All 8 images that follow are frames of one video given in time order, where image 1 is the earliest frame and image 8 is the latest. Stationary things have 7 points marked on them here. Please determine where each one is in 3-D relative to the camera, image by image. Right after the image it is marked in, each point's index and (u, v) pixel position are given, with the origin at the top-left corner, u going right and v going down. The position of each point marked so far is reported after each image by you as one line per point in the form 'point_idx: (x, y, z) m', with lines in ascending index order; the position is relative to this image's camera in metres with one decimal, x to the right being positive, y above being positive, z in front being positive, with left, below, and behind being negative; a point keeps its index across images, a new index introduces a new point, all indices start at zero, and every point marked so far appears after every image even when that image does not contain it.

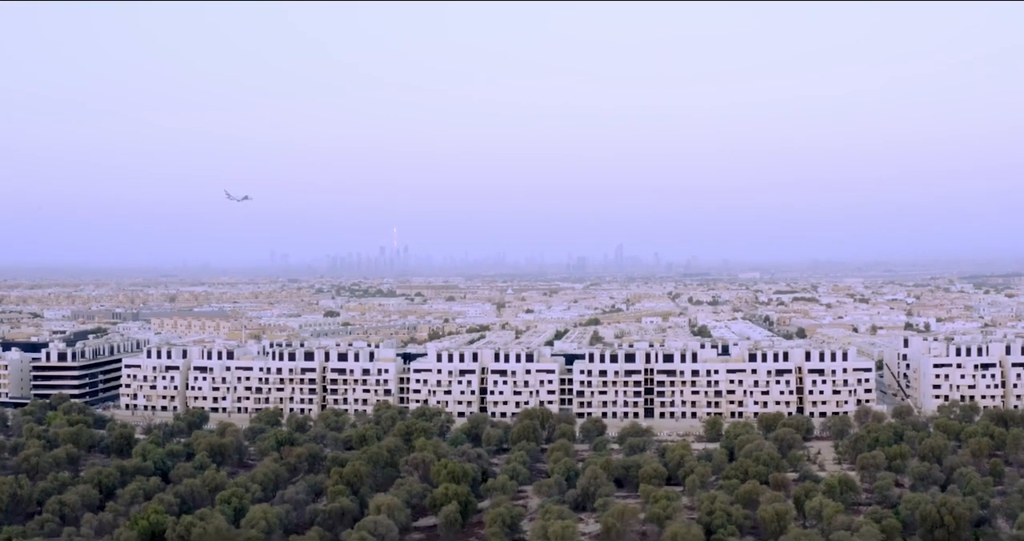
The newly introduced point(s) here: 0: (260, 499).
0: (-5.3, -4.7, +20.2) m
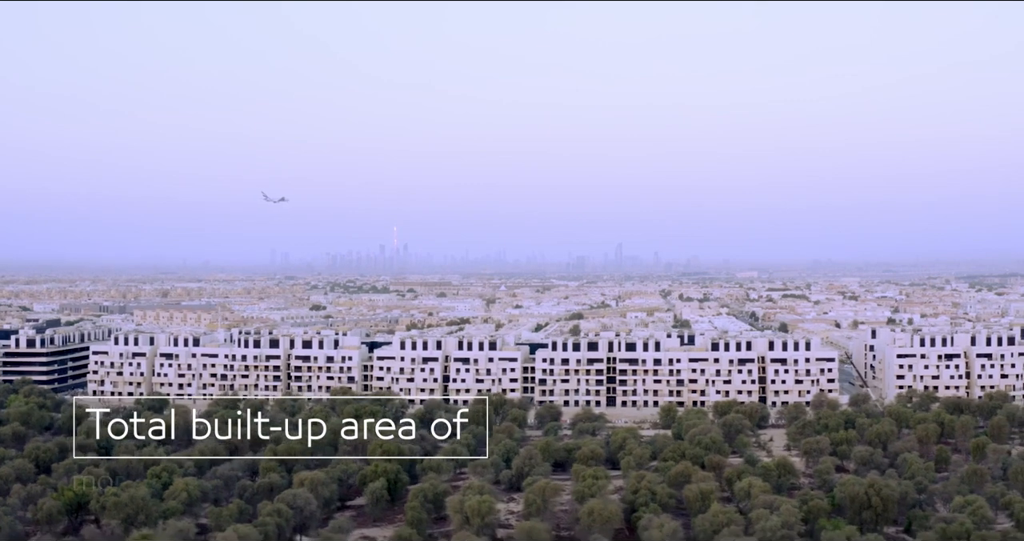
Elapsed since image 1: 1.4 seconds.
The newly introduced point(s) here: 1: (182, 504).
0: (-6.7, -4.3, +20.3) m
1: (-6.1, -4.3, +17.8) m
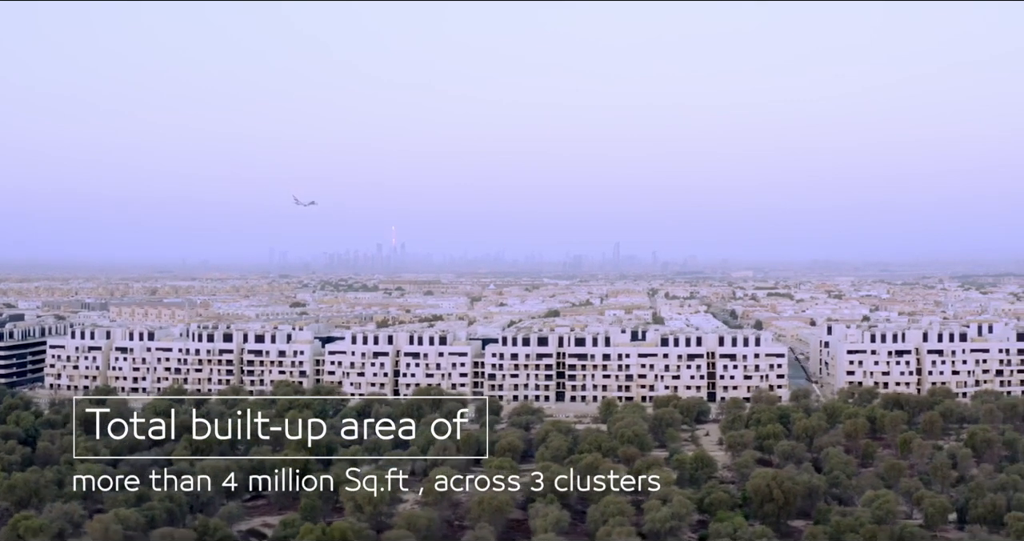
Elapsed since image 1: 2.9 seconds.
0: (-8.7, -4.1, +20.6) m
1: (-8.1, -4.1, +18.1) m
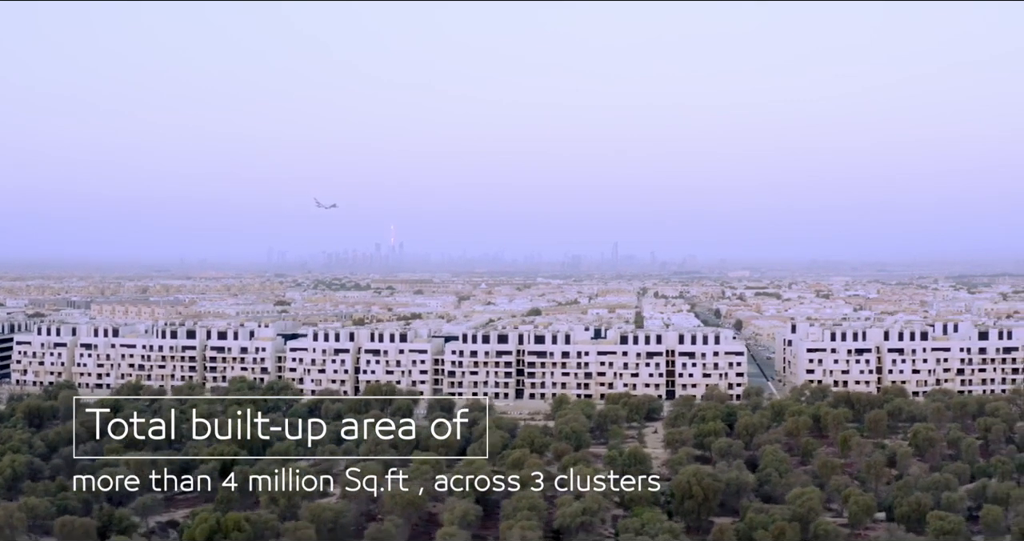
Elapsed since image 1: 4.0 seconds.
0: (-10.2, -4.0, +20.8) m
1: (-9.7, -4.0, +18.2) m
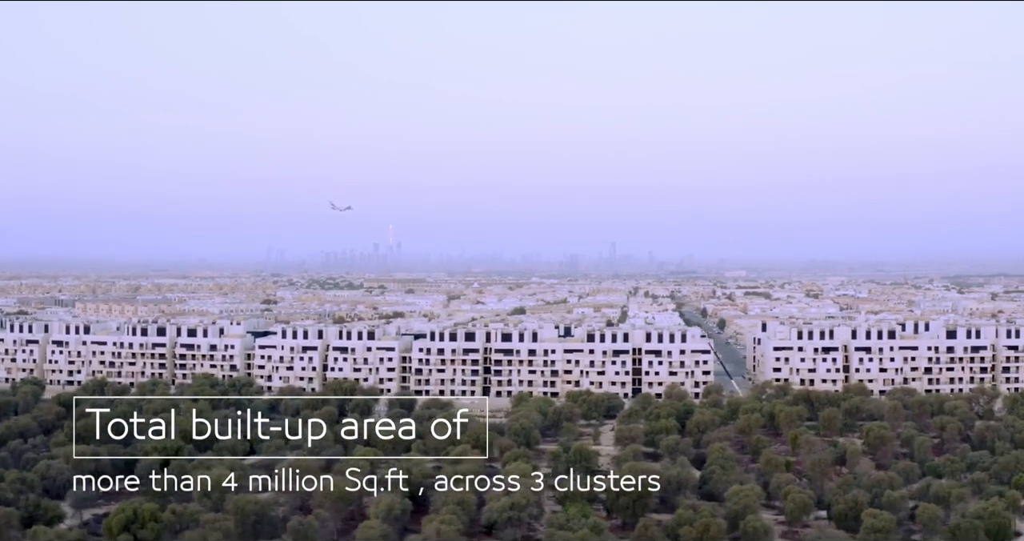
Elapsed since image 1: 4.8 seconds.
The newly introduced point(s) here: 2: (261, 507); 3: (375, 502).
0: (-11.5, -3.9, +20.9) m
1: (-10.9, -3.9, +18.4) m
2: (-4.4, -4.1, +16.7) m
3: (-2.5, -4.2, +17.4) m
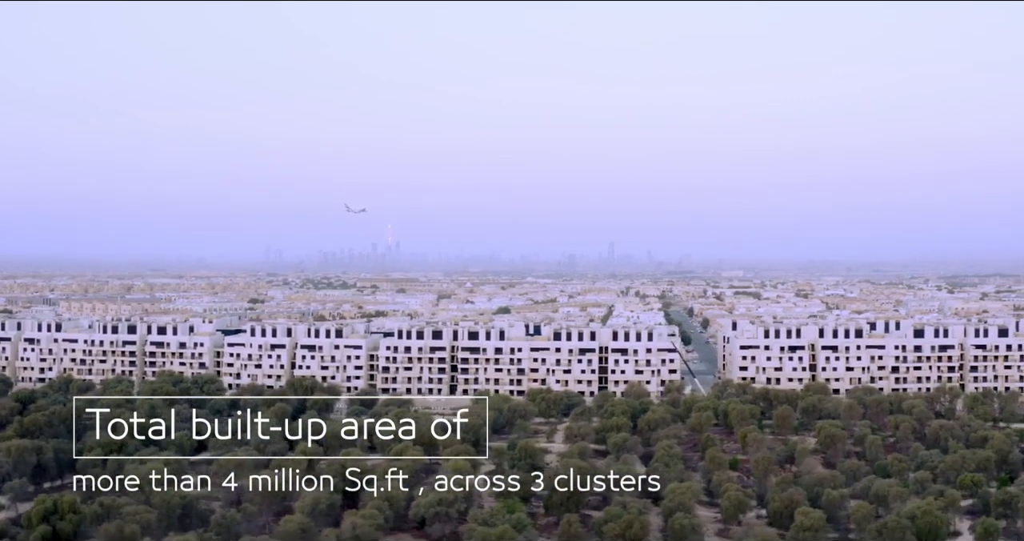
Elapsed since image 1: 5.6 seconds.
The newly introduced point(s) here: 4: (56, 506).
0: (-12.7, -3.8, +21.1) m
1: (-12.2, -3.8, +18.6) m
2: (-5.7, -4.0, +16.8) m
3: (-3.8, -4.1, +17.5) m
4: (-7.4, -3.9, +15.8) m
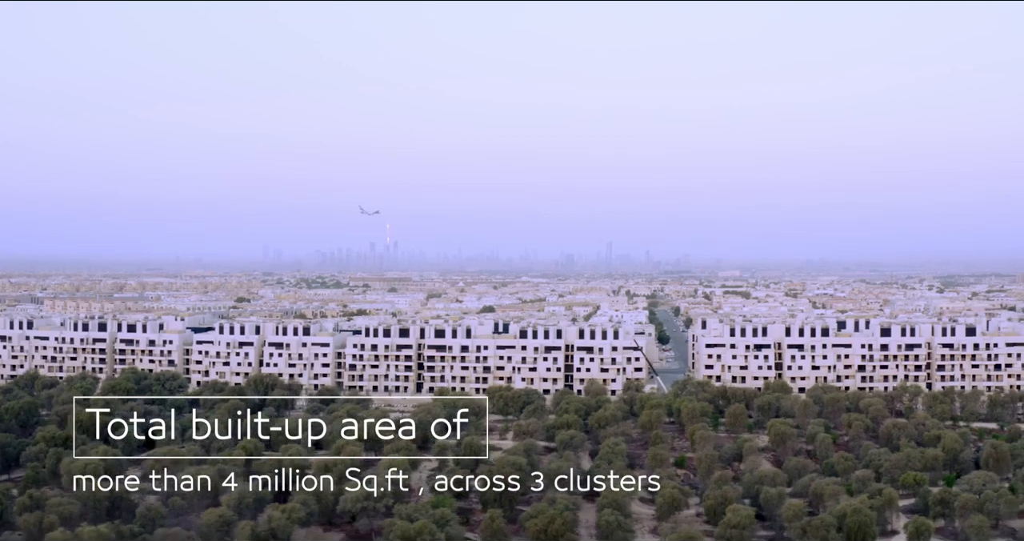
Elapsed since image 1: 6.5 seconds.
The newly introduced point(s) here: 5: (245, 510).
0: (-14.0, -3.8, +21.3) m
1: (-13.5, -3.8, +18.7) m
2: (-7.0, -3.9, +16.9) m
3: (-5.1, -4.0, +17.5) m
4: (-8.7, -3.8, +15.9) m
5: (-4.7, -4.3, +17.1) m
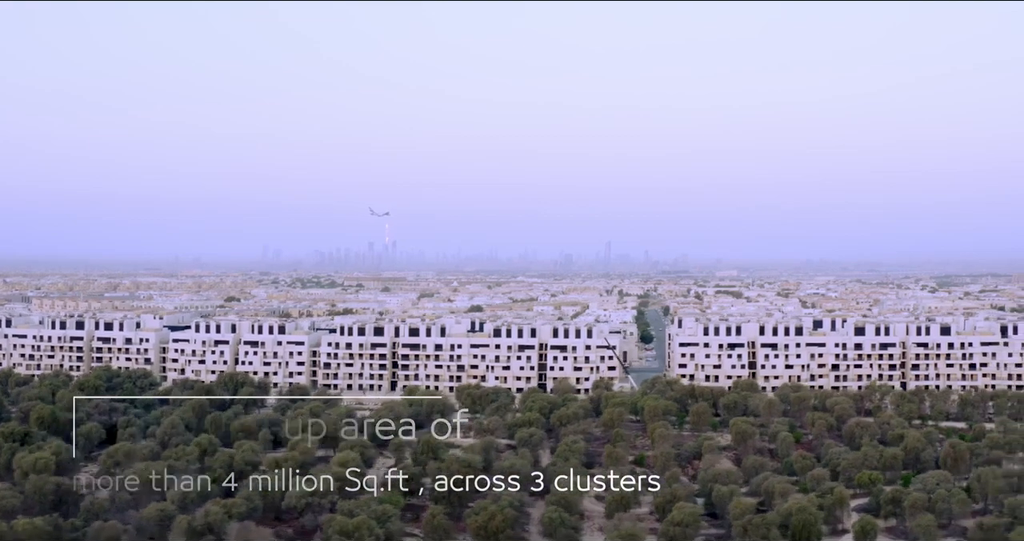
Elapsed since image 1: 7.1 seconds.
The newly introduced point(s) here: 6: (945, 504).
0: (-15.0, -3.7, +21.4) m
1: (-14.5, -3.7, +18.8) m
2: (-8.0, -3.9, +17.0) m
3: (-6.1, -4.0, +17.6) m
4: (-9.8, -3.8, +16.0) m
5: (-5.7, -4.2, +17.1) m
6: (+8.3, -4.5, +18.5) m
